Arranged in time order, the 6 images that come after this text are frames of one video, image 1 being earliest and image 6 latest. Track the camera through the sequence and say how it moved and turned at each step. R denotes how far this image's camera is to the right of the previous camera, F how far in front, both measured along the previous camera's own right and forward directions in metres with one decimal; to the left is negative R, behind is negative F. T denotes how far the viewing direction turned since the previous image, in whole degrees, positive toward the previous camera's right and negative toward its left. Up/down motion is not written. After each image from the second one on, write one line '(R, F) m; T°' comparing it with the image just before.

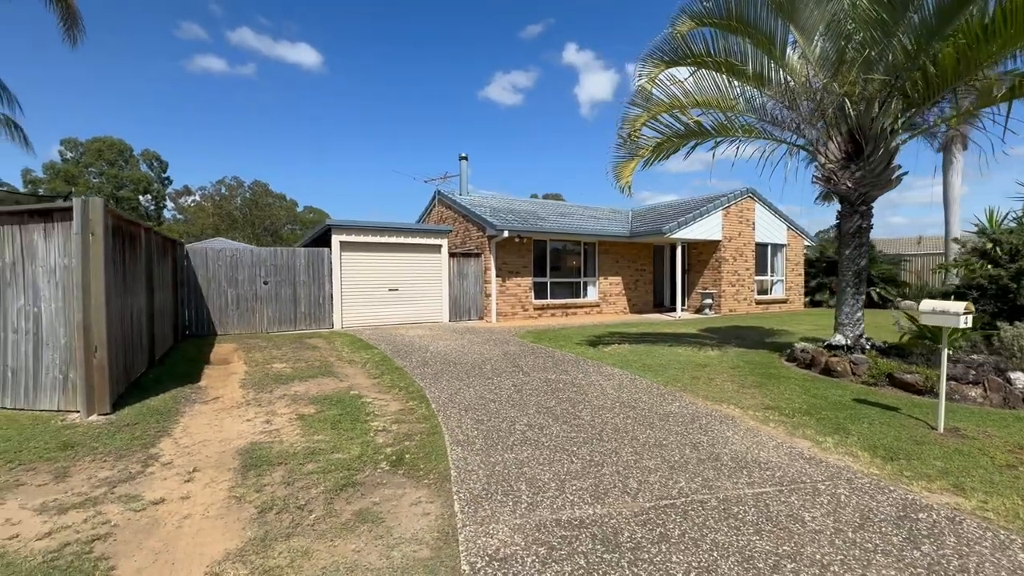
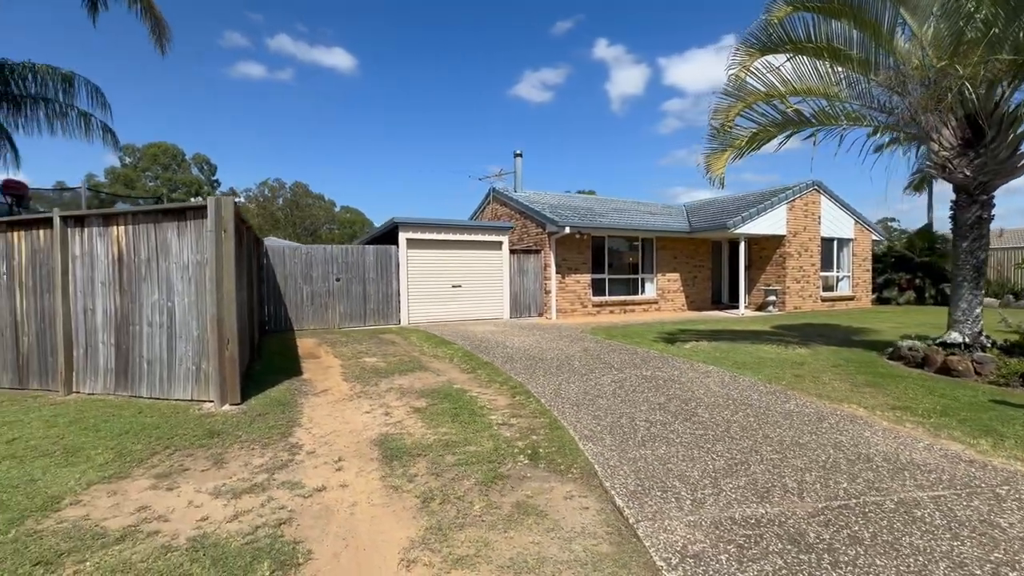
(-1.0, 0.0) m; -4°
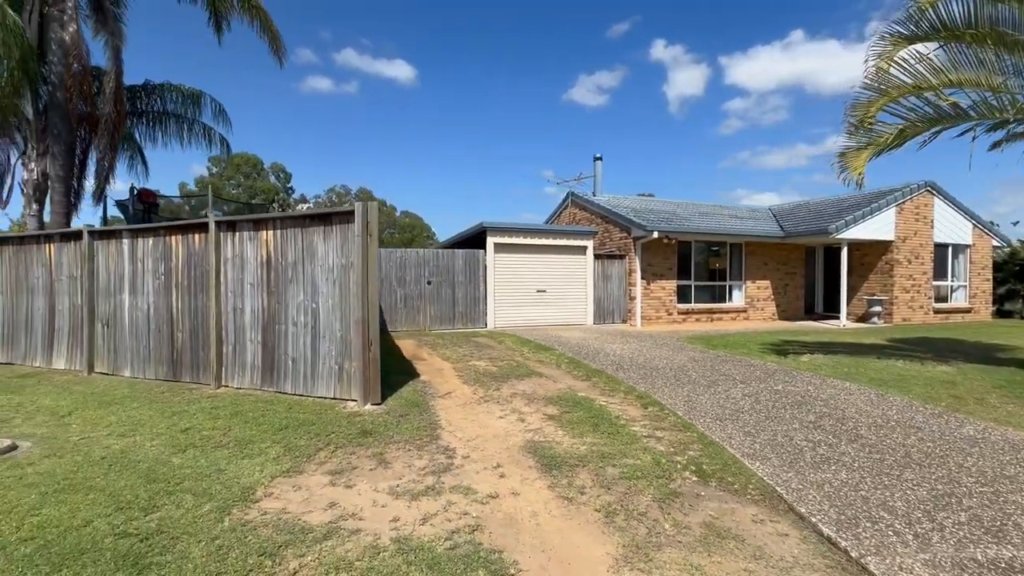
(-1.0, +0.1) m; -6°
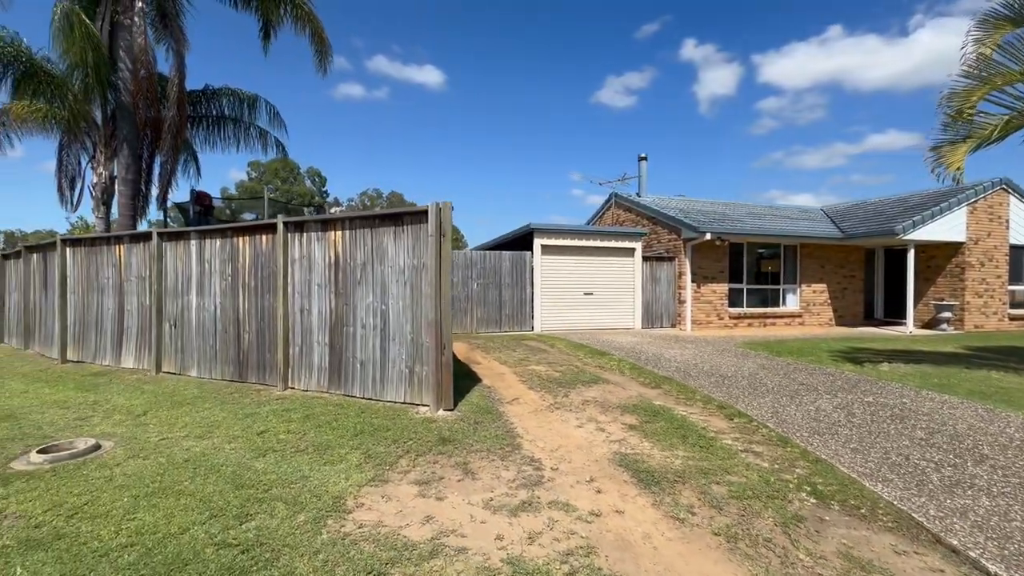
(-0.6, +0.2) m; -3°
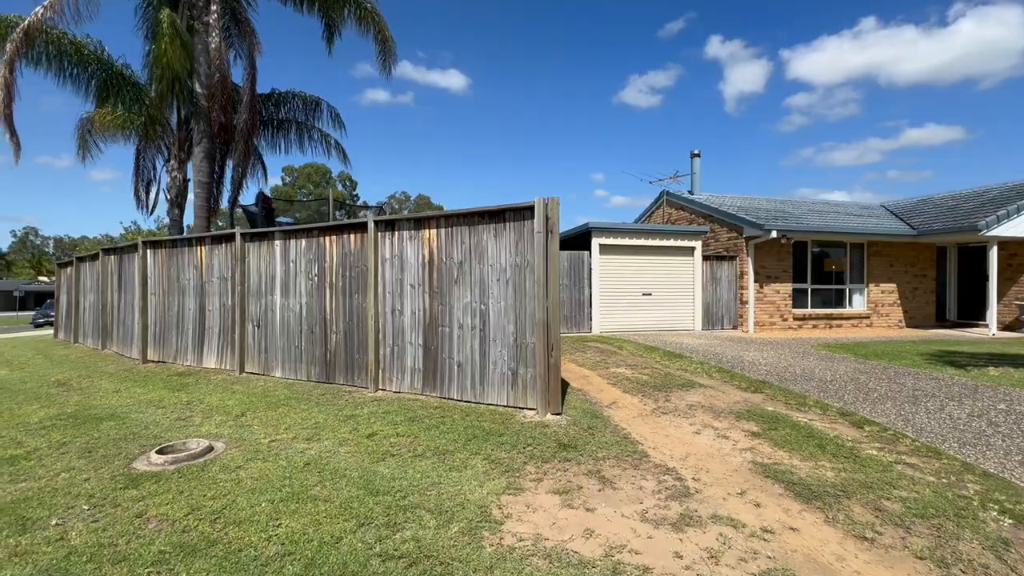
(-1.0, +0.2) m; -3°
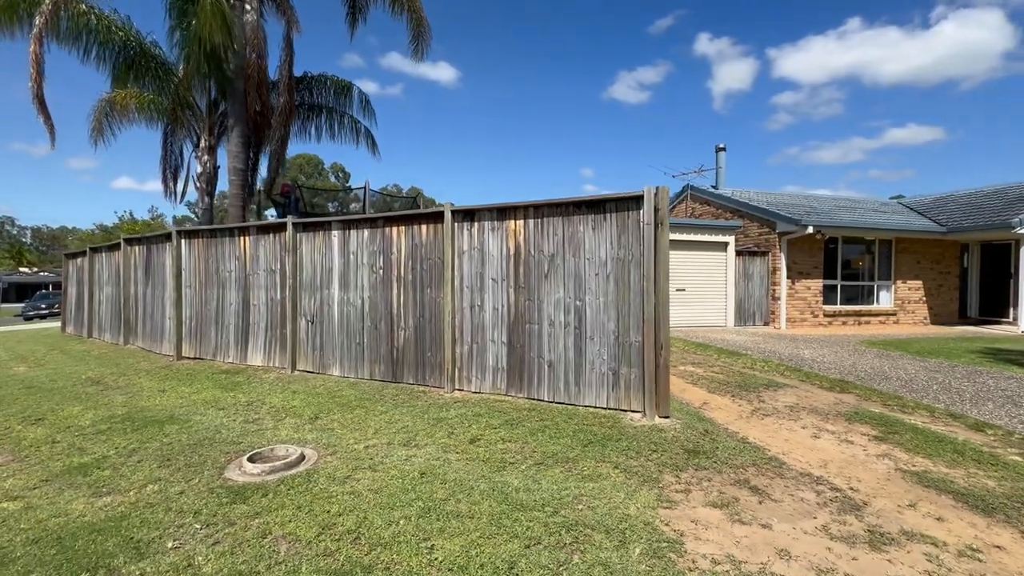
(-1.2, +0.4) m; +1°
